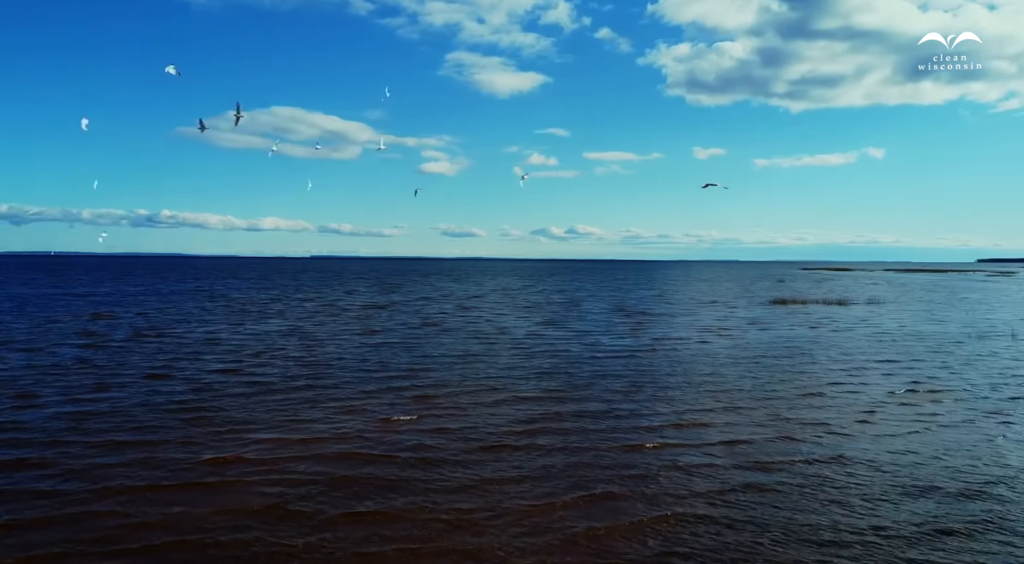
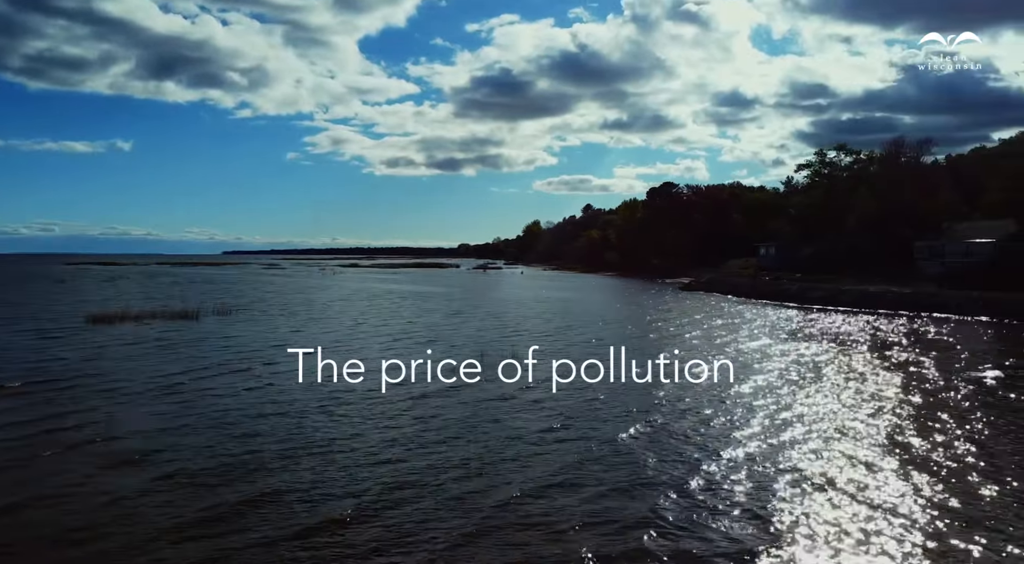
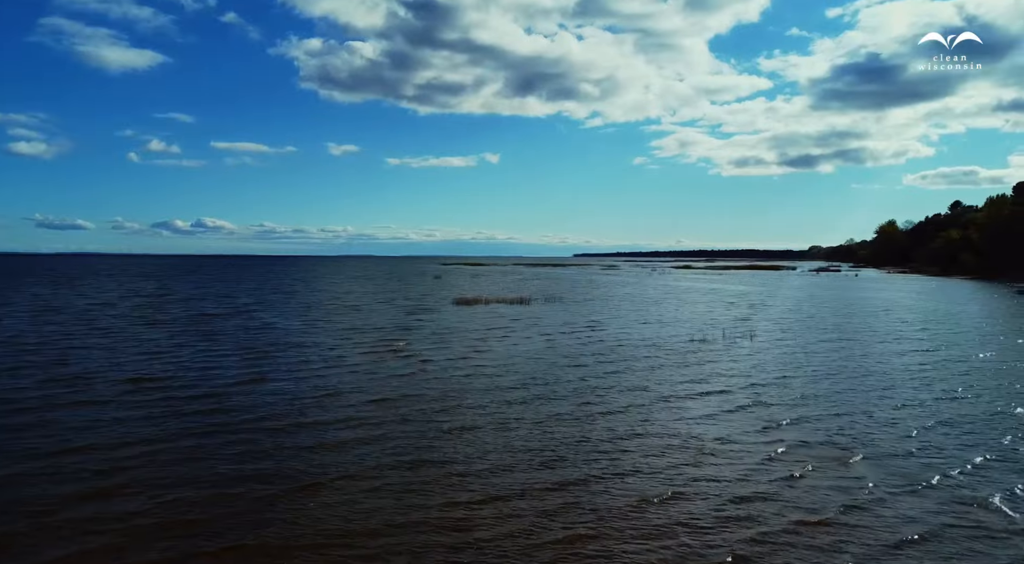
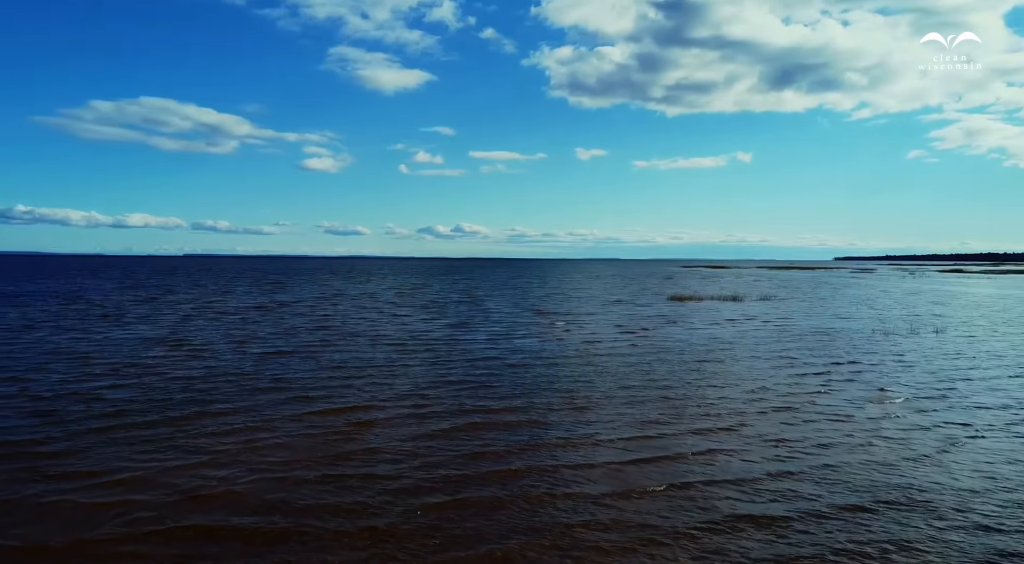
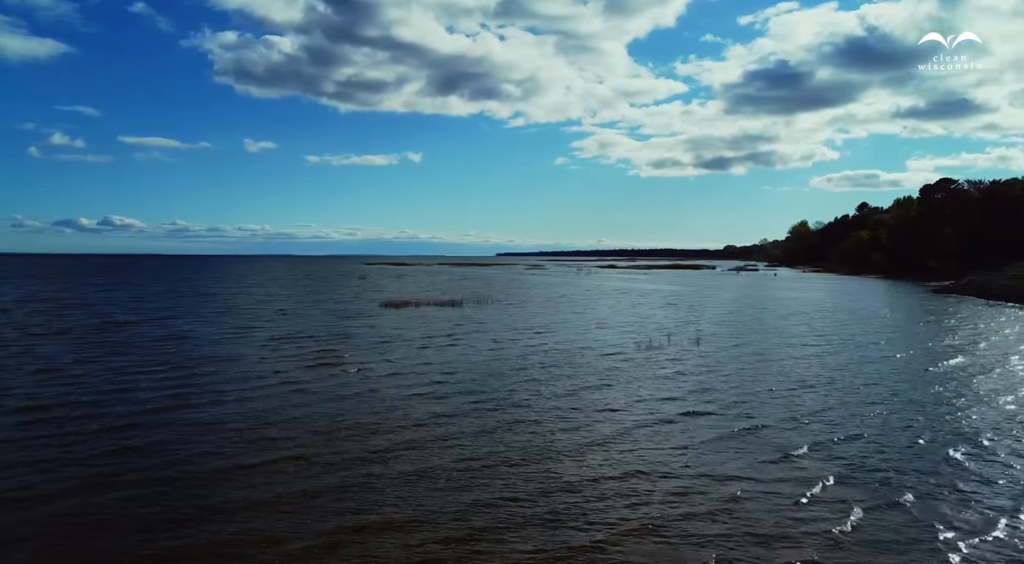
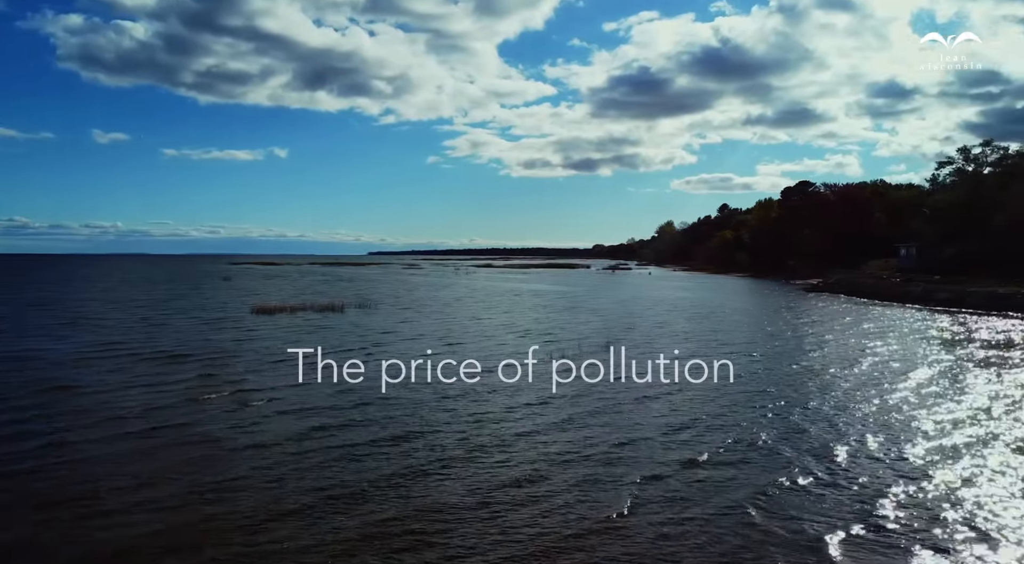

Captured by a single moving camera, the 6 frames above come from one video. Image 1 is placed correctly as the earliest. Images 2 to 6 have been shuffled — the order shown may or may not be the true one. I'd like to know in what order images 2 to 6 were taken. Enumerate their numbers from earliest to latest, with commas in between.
4, 3, 5, 6, 2
